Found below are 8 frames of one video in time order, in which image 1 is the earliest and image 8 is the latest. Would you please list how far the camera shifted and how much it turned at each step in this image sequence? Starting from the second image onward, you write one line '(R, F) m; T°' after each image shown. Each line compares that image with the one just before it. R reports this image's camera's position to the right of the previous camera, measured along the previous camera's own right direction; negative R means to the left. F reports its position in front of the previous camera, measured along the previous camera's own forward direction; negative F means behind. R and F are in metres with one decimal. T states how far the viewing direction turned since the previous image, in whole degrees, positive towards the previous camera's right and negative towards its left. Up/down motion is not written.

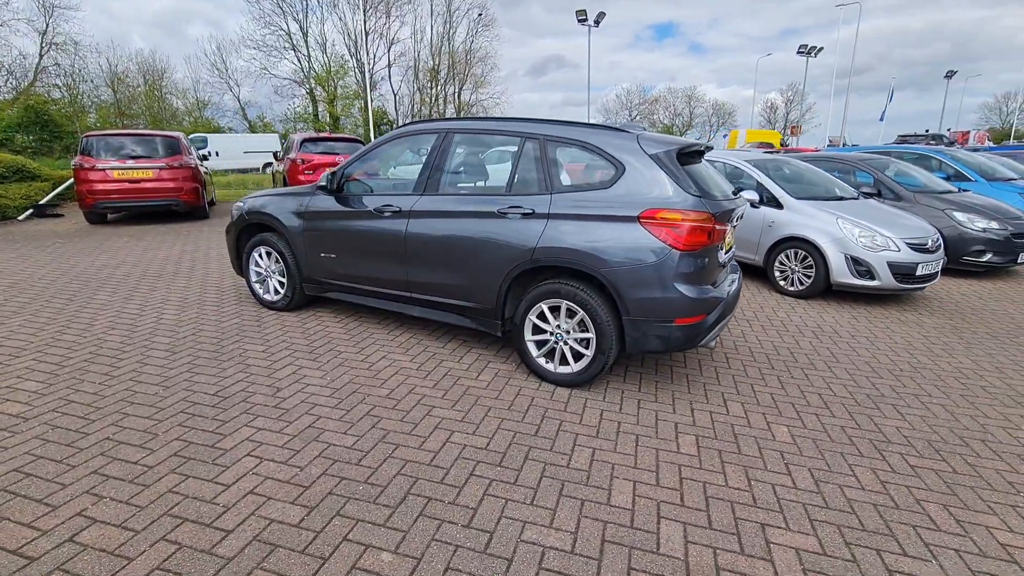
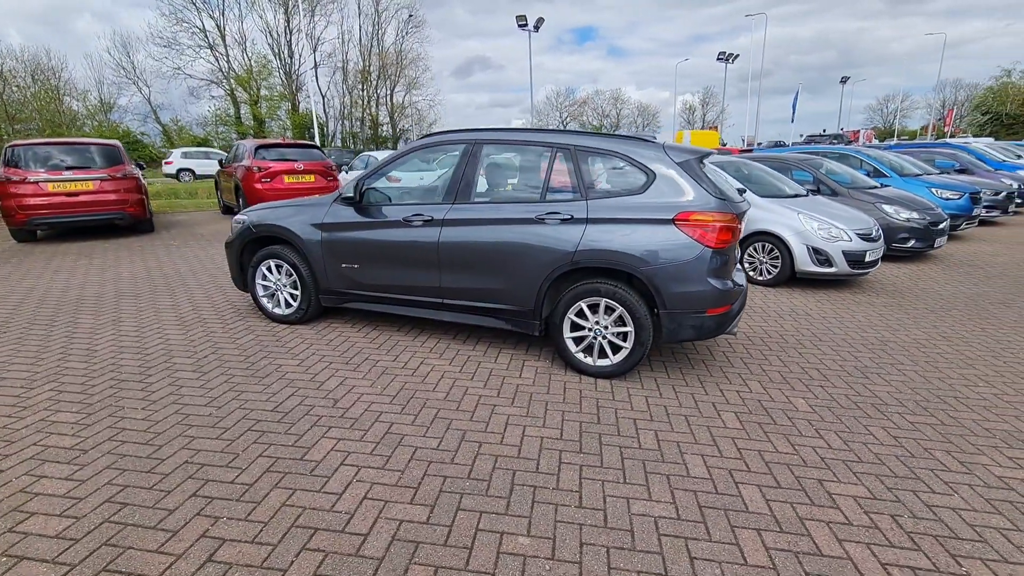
(-0.8, -0.2) m; +7°
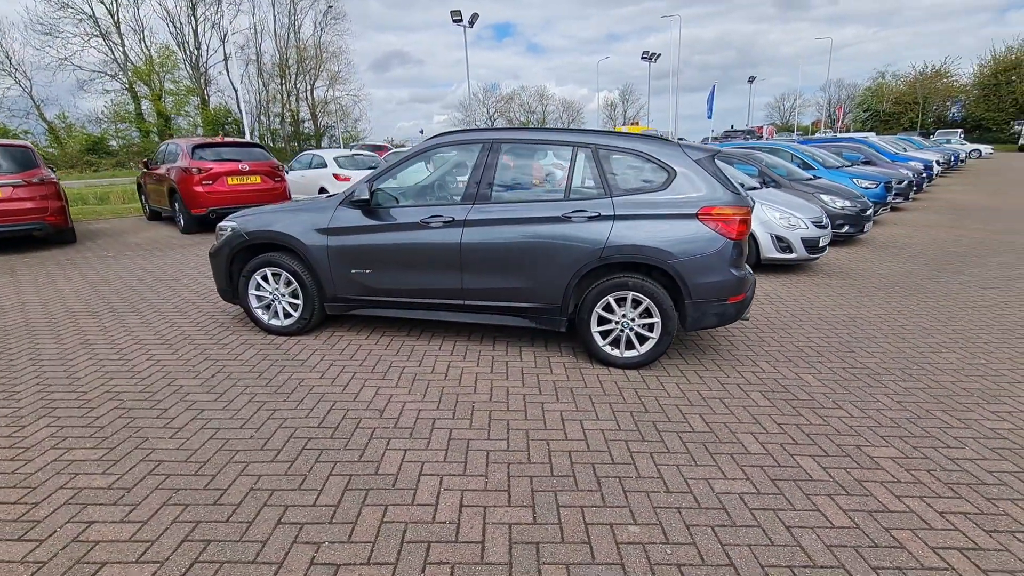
(-0.8, 0.0) m; +8°
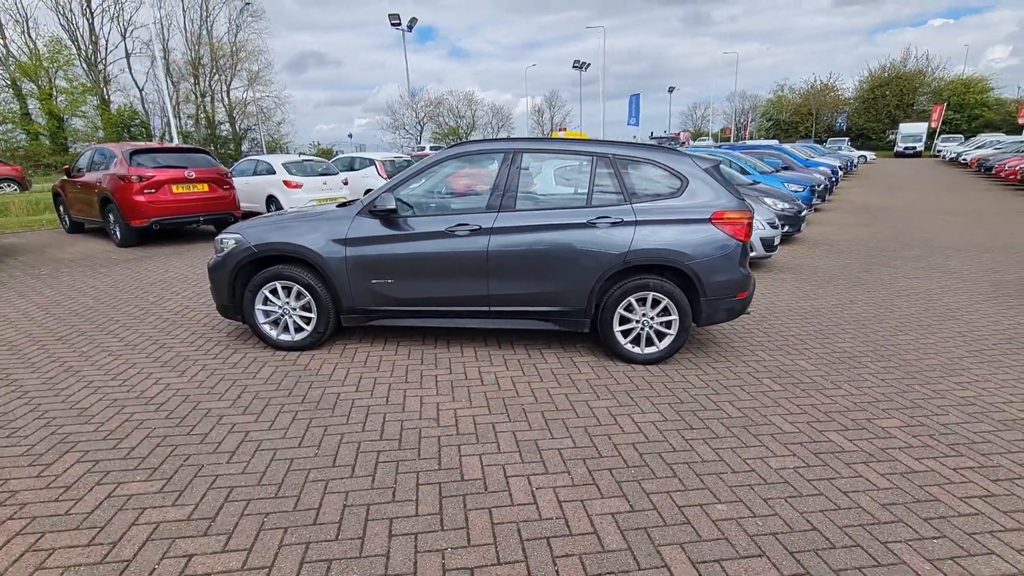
(-0.8, -0.1) m; +8°
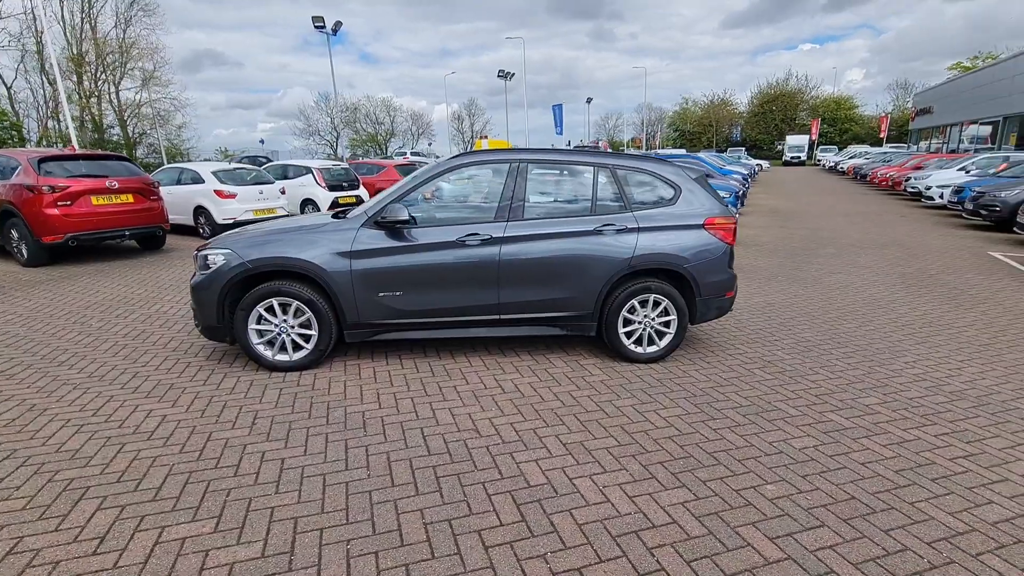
(-0.8, 0.0) m; +9°
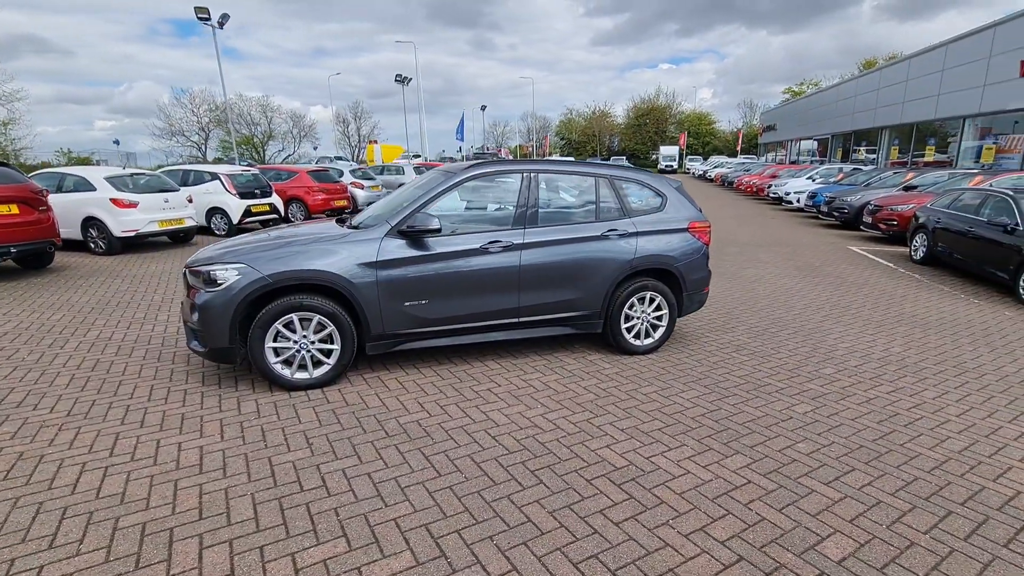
(-1.1, -0.1) m; +13°
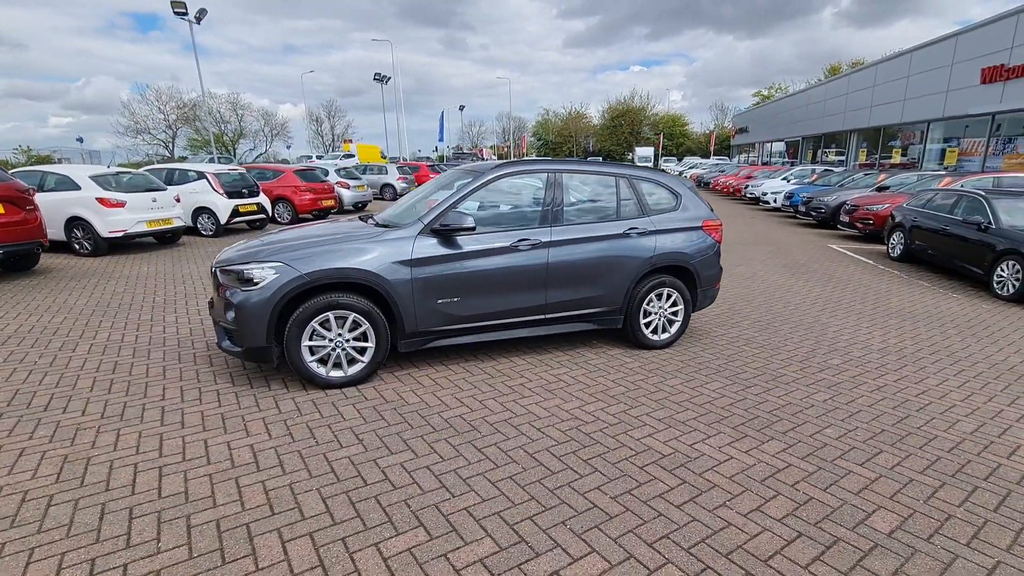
(-0.5, -0.1) m; +3°
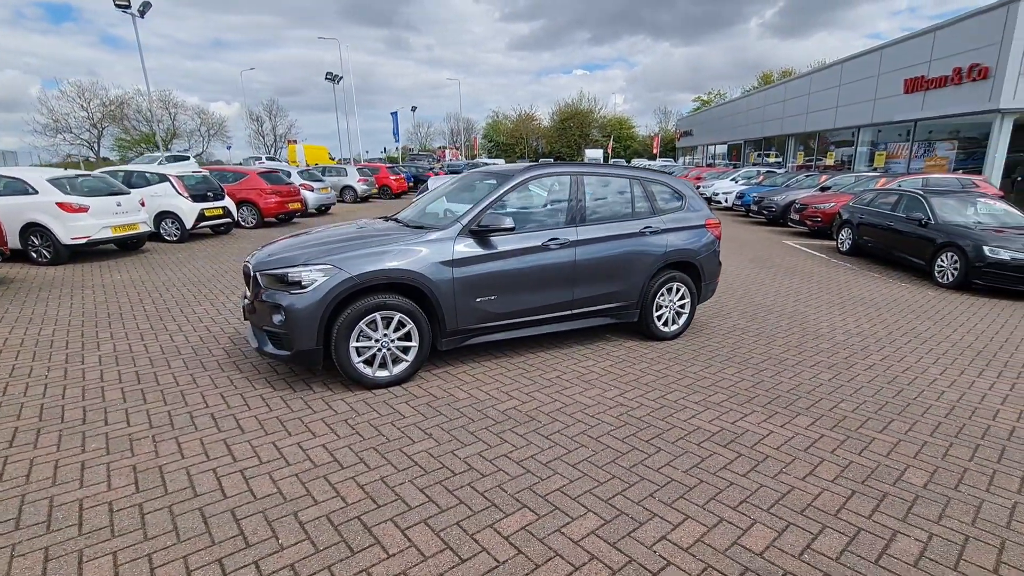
(-0.8, -0.2) m; +6°
